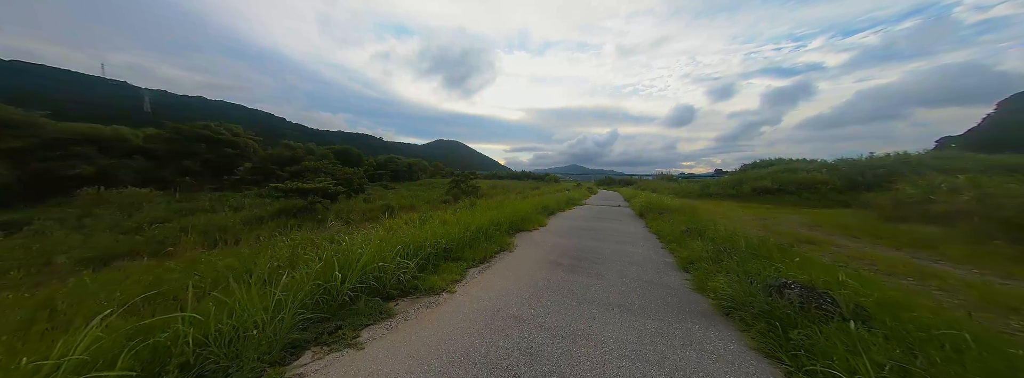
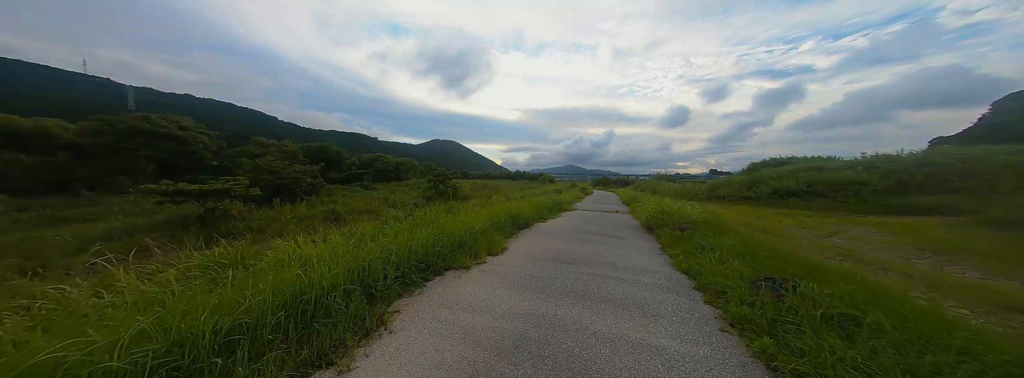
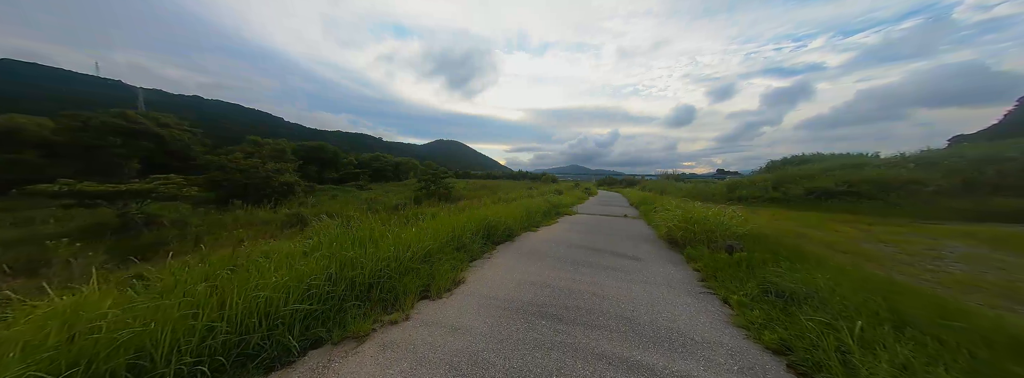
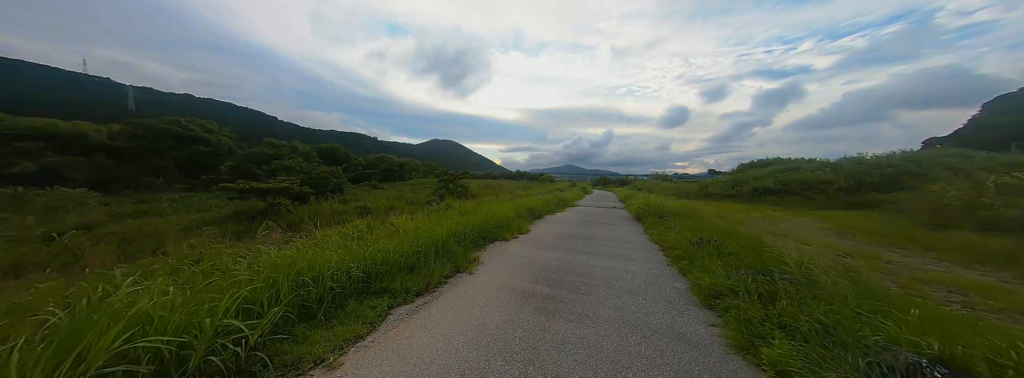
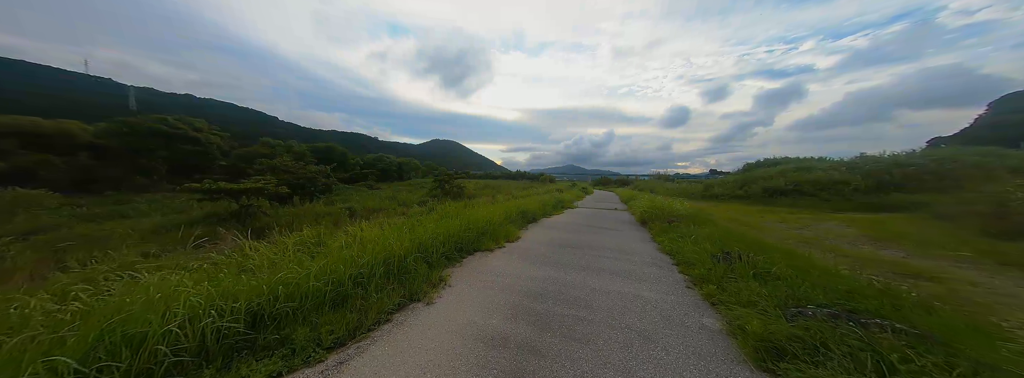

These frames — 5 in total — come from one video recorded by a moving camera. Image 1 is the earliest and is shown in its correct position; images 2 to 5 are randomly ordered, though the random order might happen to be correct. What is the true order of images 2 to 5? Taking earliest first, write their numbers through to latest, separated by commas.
4, 5, 2, 3
